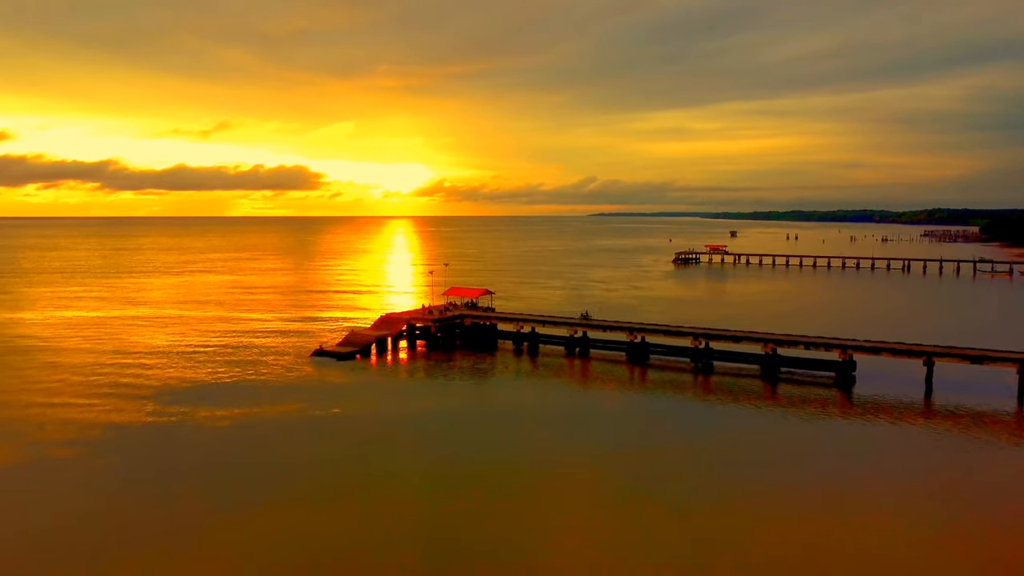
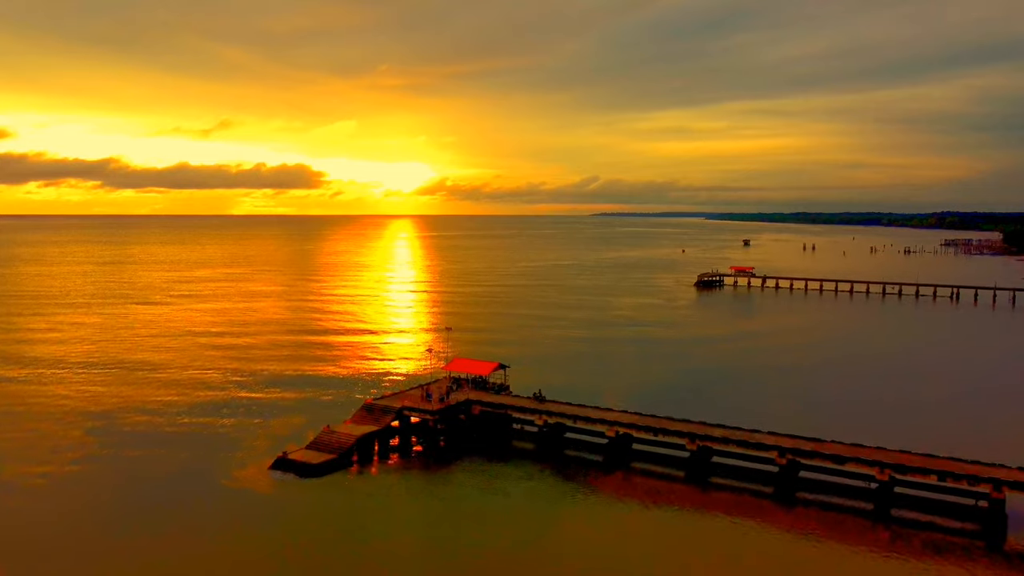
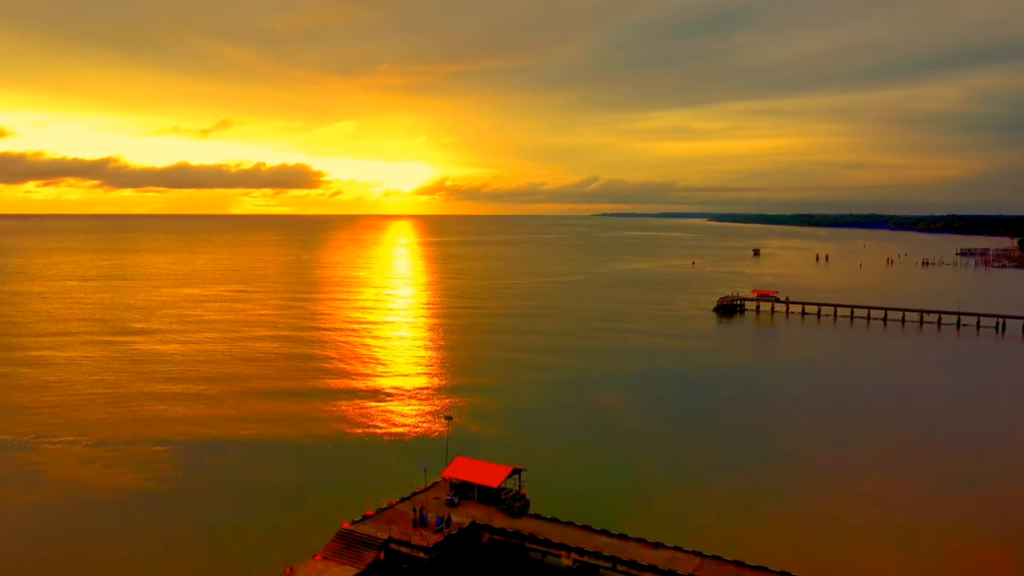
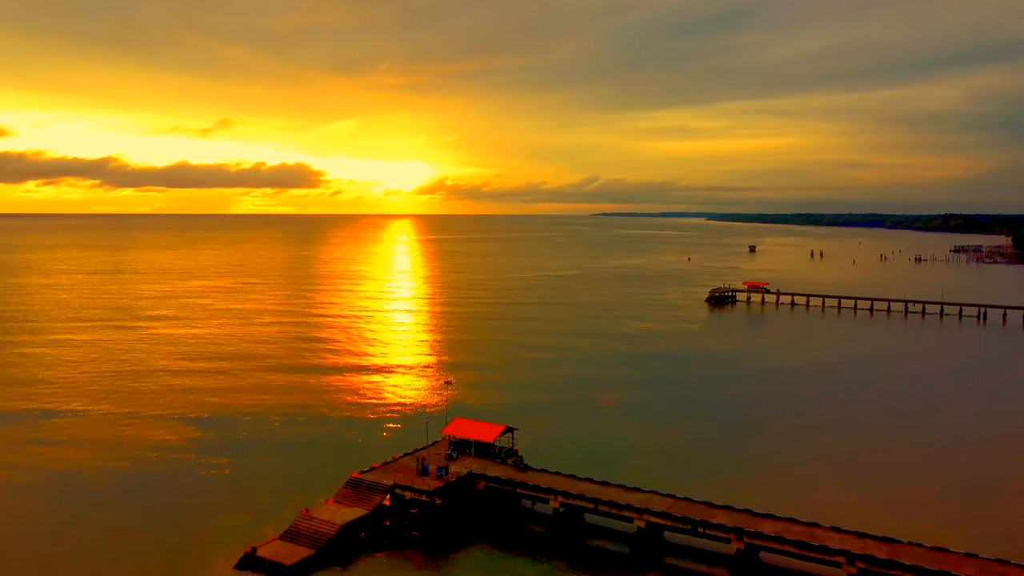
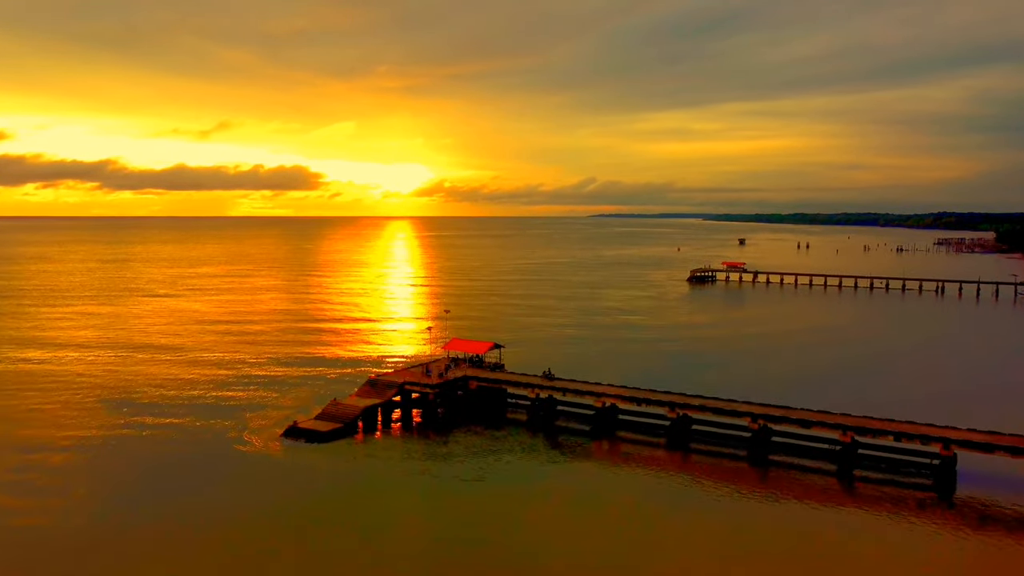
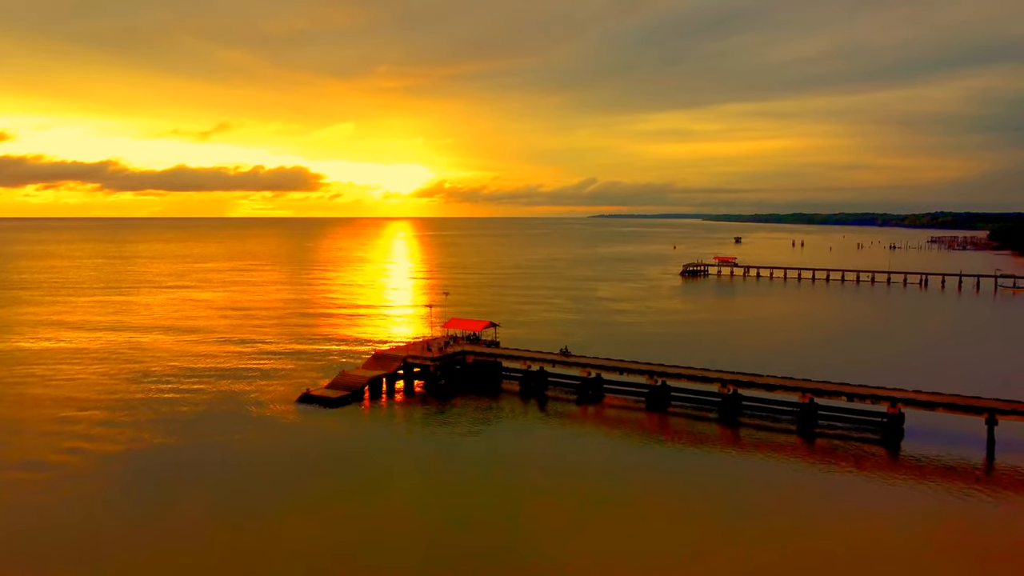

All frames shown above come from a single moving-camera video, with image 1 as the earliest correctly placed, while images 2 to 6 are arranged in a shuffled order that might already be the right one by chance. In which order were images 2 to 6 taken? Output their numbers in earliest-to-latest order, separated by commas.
6, 5, 2, 4, 3
